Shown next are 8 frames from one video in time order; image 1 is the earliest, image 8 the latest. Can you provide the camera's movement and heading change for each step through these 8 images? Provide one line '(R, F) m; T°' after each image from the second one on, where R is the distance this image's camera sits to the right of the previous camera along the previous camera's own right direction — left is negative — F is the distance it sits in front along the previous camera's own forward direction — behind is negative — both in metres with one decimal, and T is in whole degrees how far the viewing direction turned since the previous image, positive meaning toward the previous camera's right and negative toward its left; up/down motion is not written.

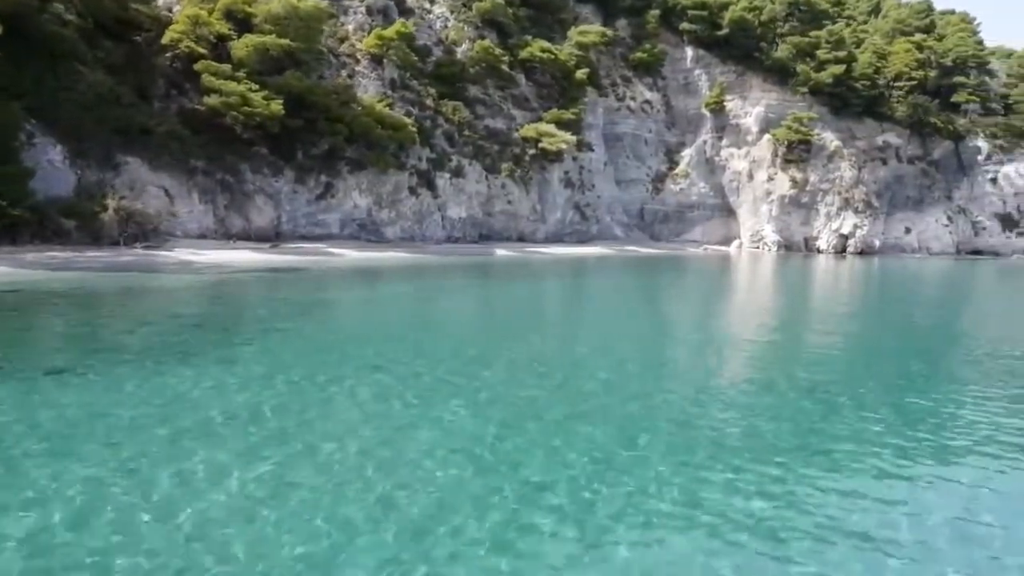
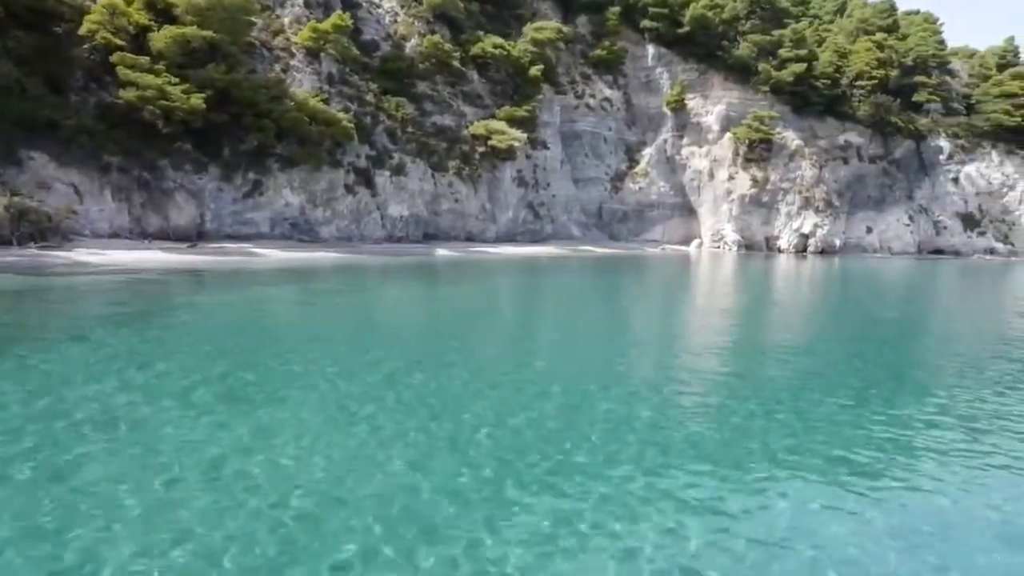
(+1.2, +0.6) m; +1°
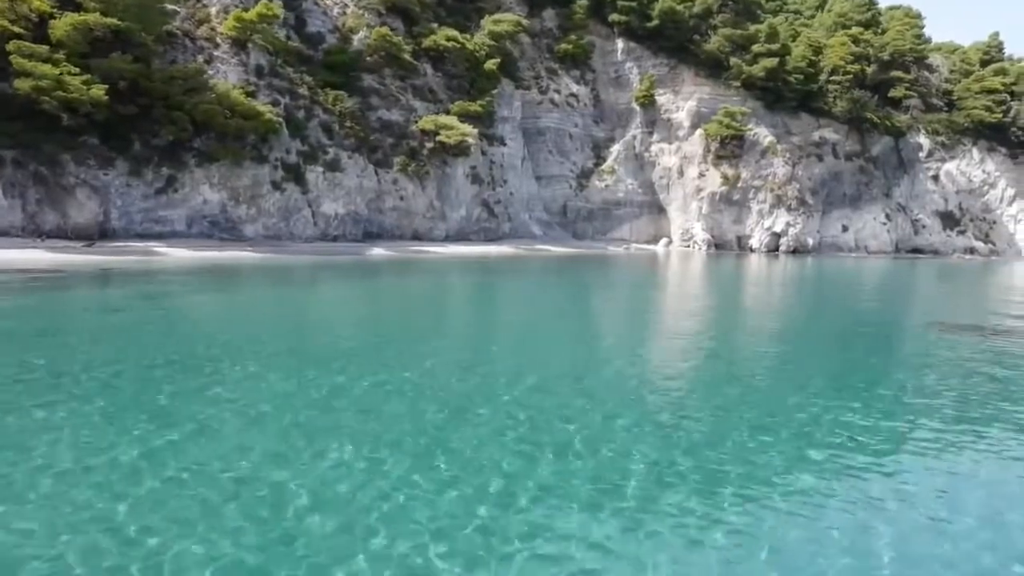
(+1.8, +0.9) m; 0°
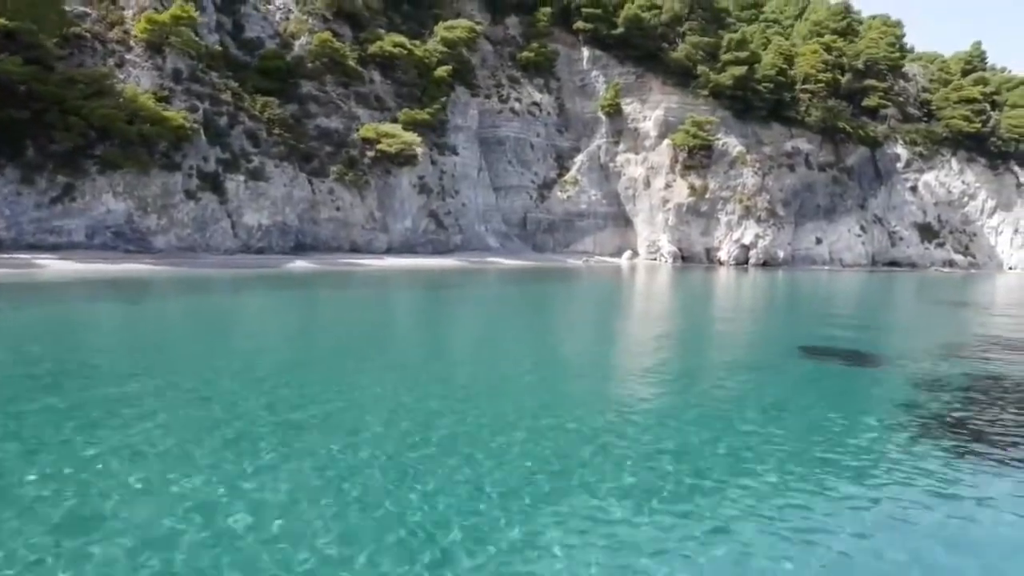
(+2.0, +1.1) m; 0°
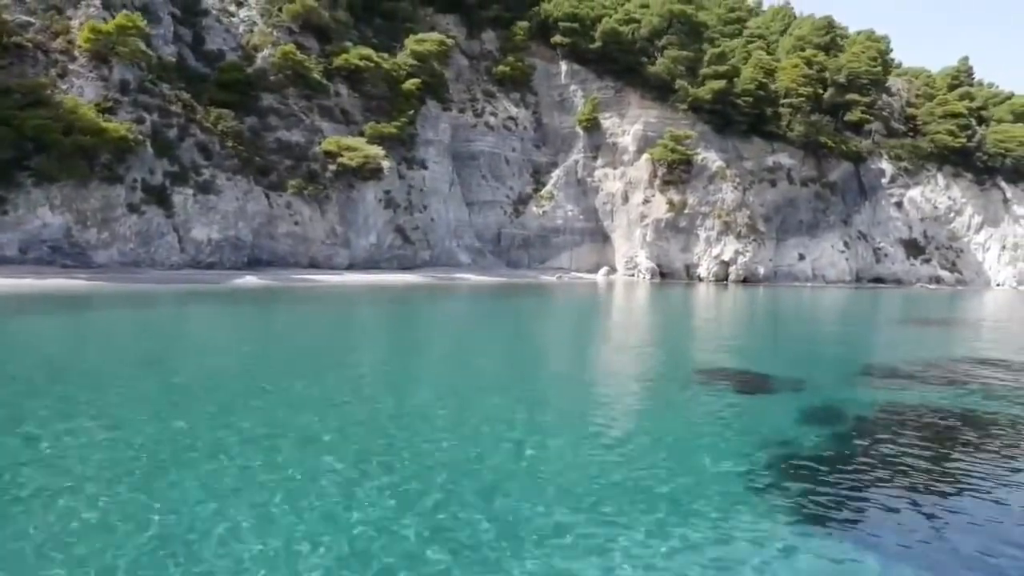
(+1.2, +0.6) m; 0°
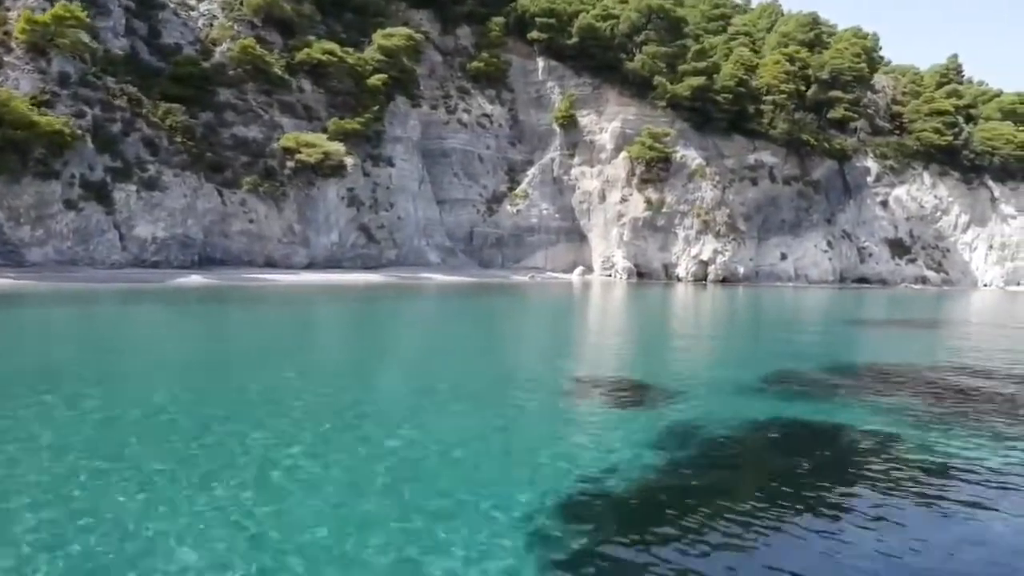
(+1.2, +0.7) m; 0°
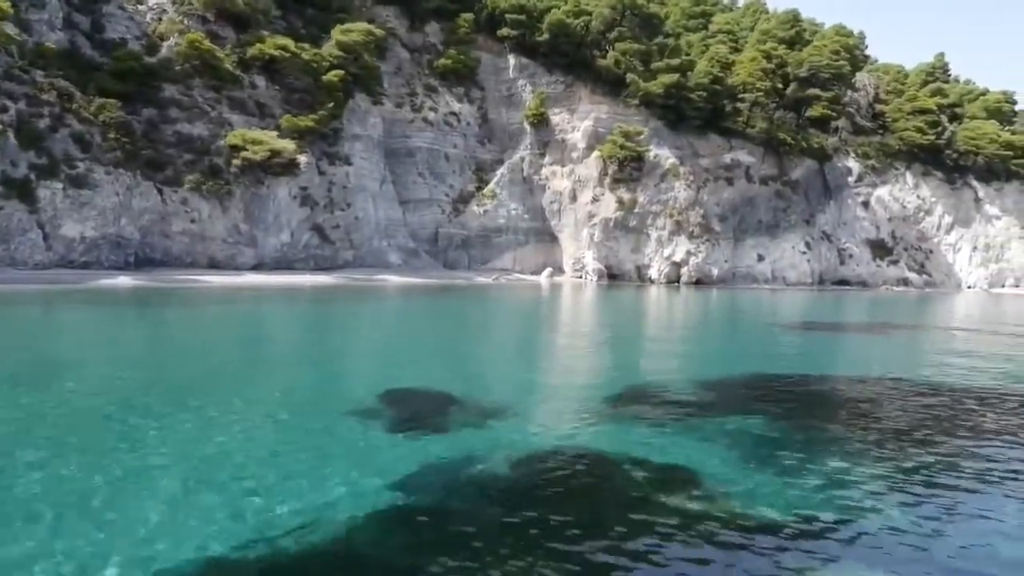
(+1.5, +0.8) m; 0°
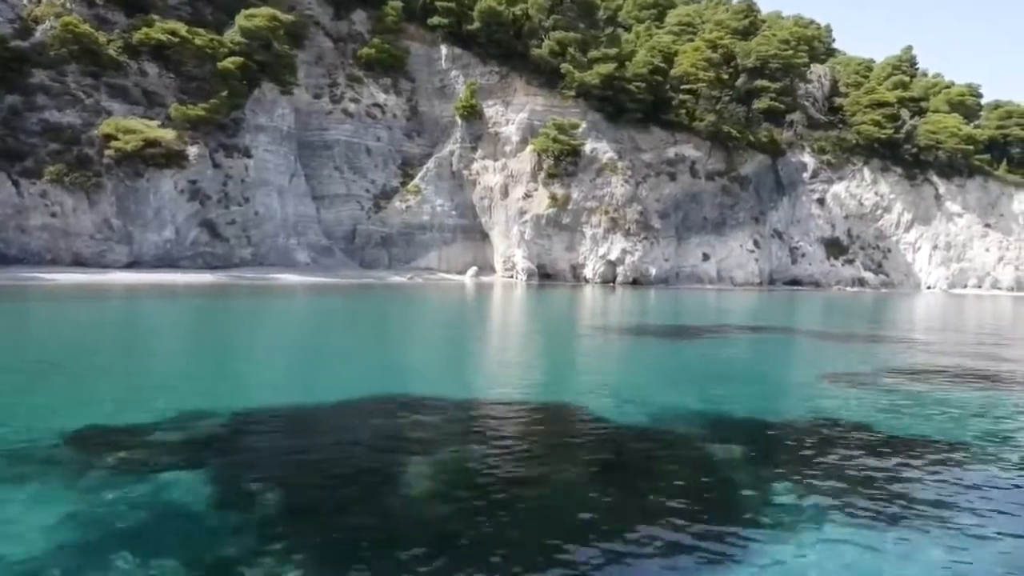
(+3.2, +1.6) m; 0°
